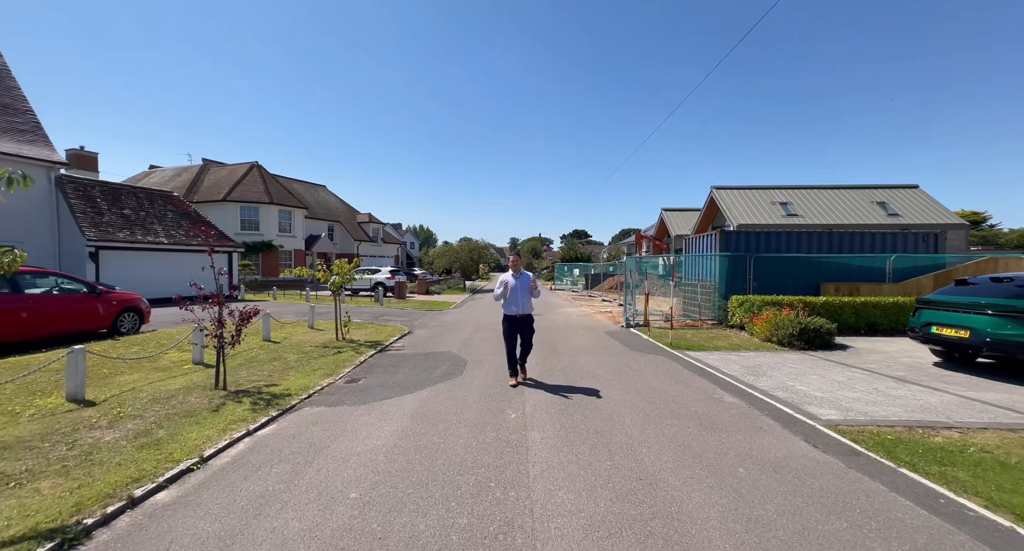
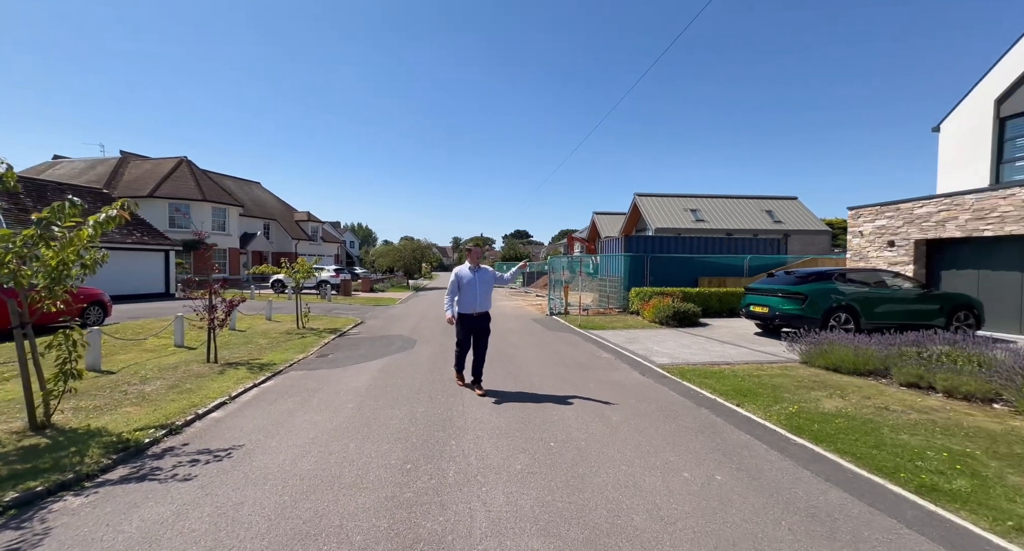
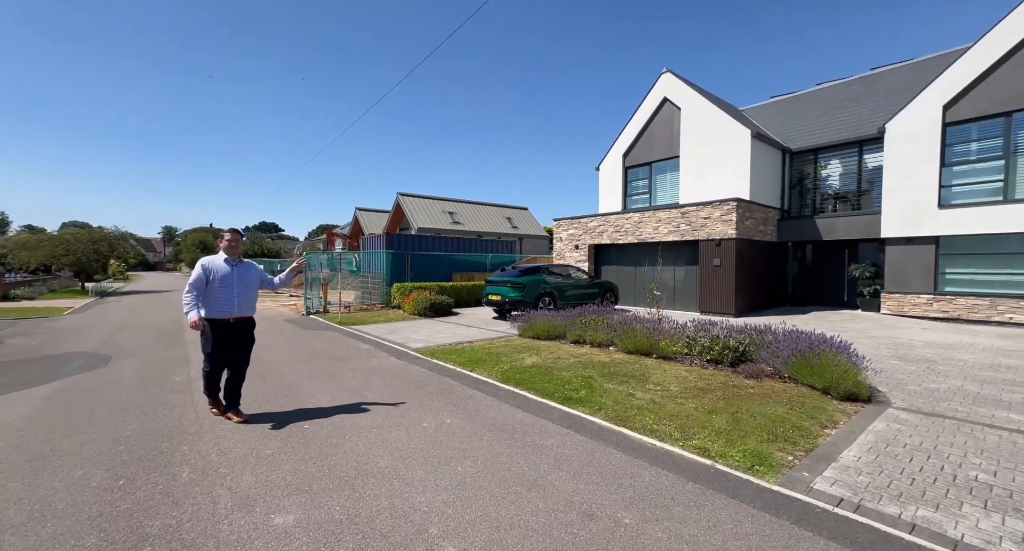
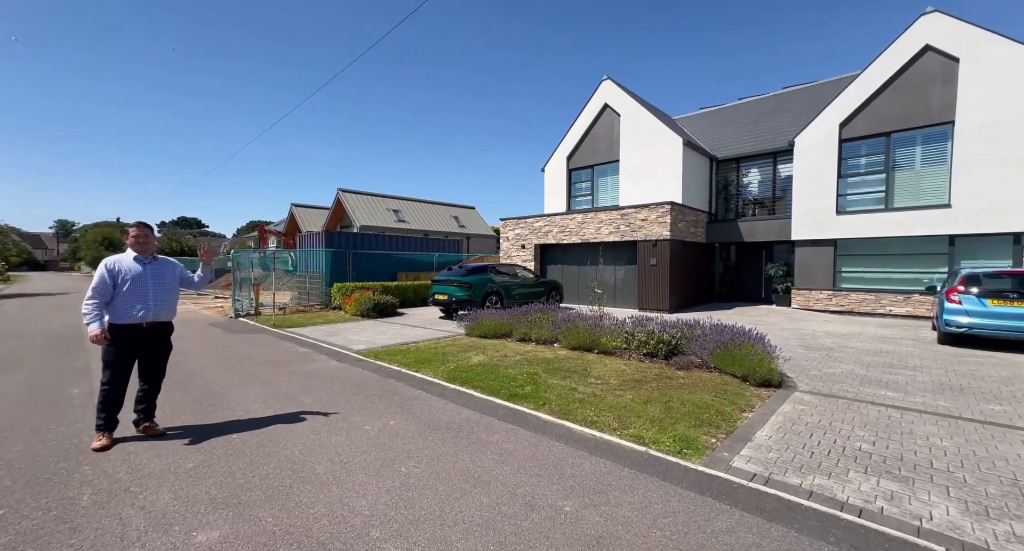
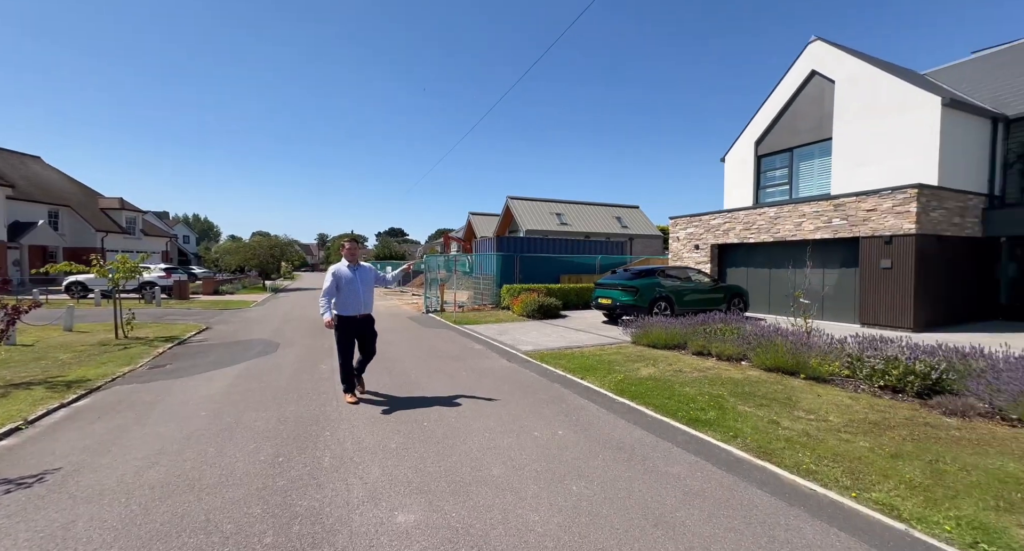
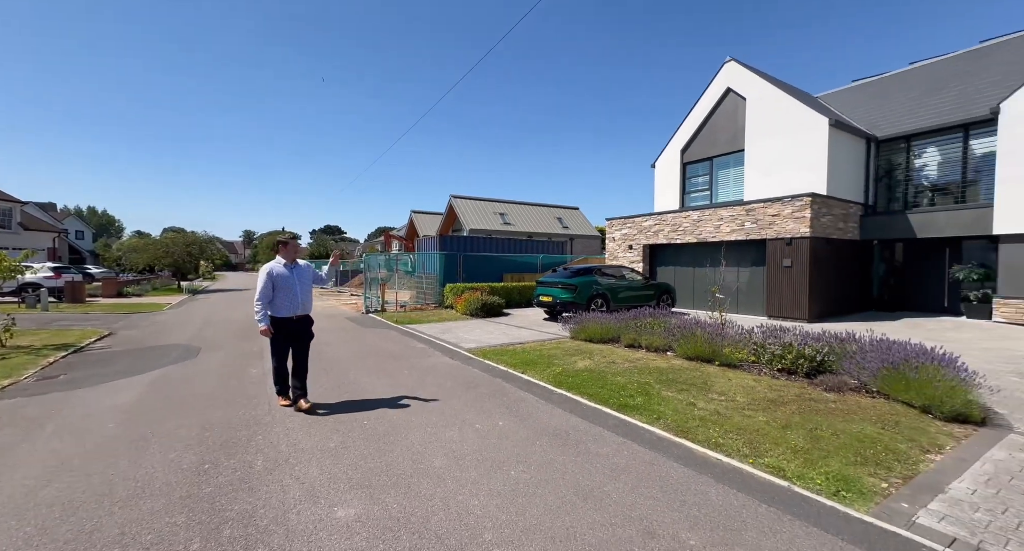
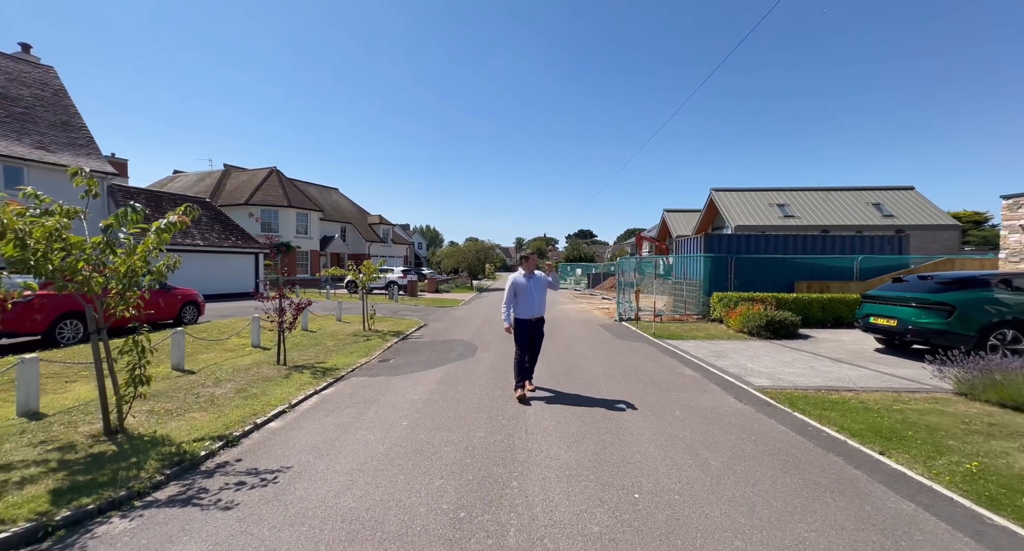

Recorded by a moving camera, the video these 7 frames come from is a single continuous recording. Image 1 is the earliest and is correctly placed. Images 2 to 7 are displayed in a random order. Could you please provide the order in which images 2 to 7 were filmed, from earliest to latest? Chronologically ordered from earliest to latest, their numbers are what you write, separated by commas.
7, 2, 5, 6, 3, 4
